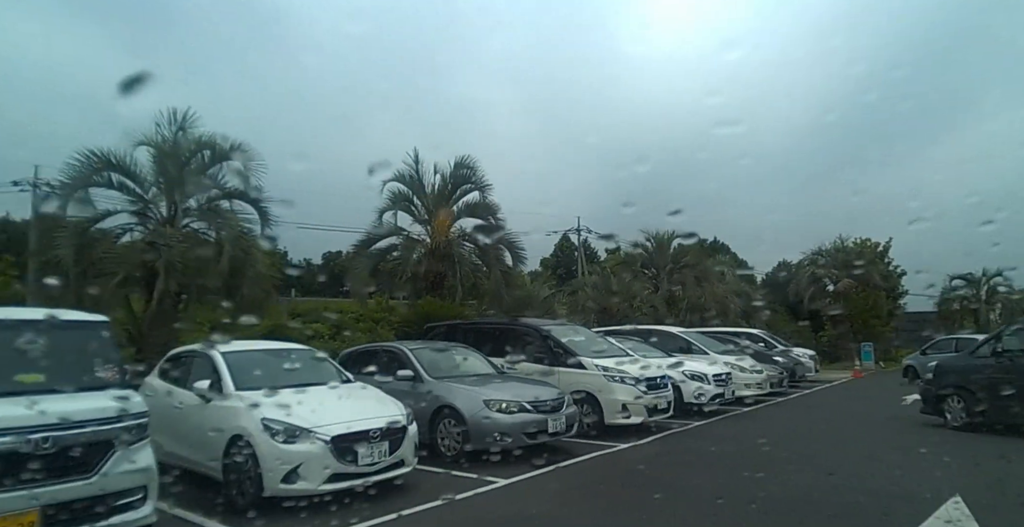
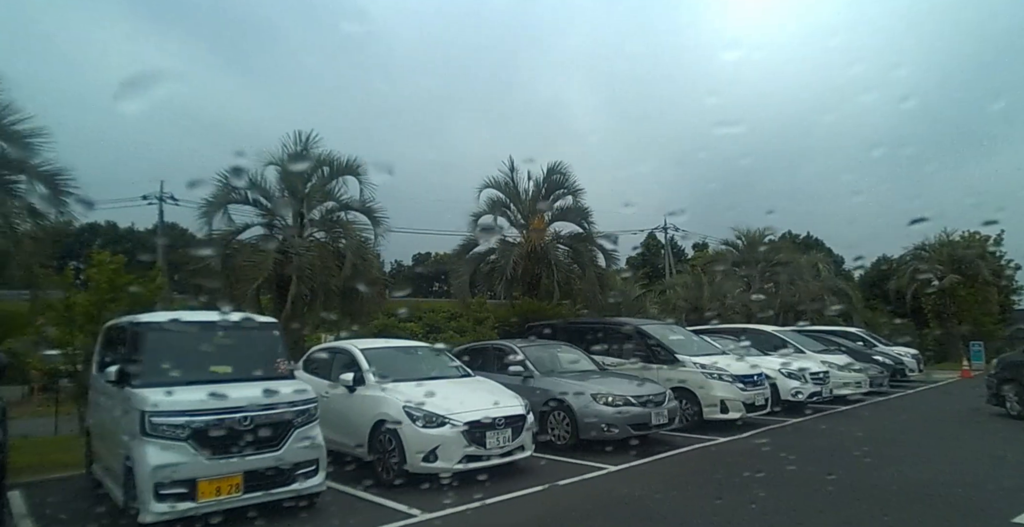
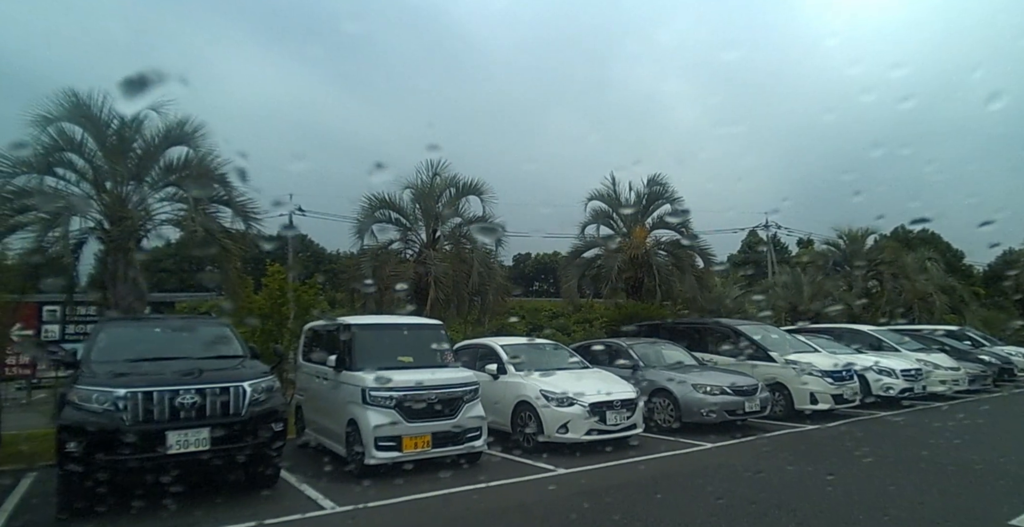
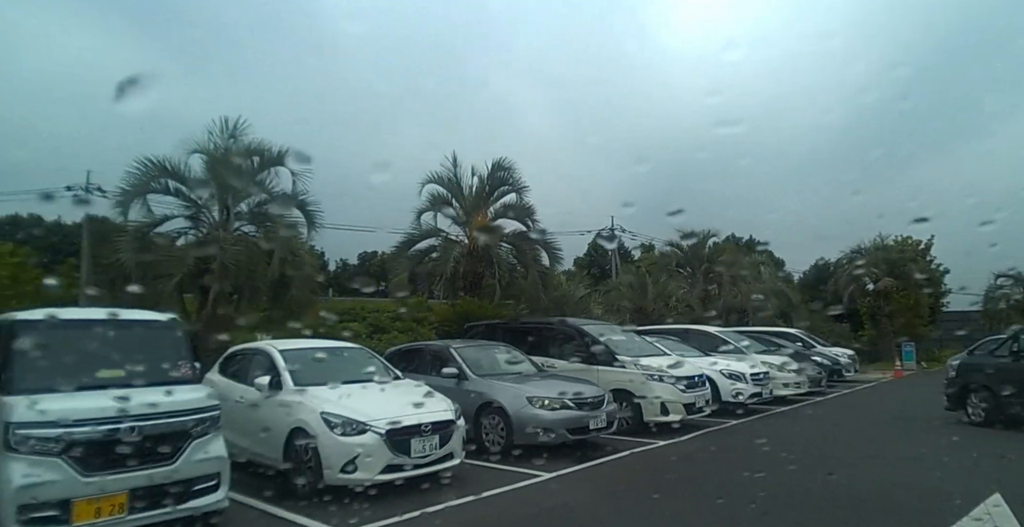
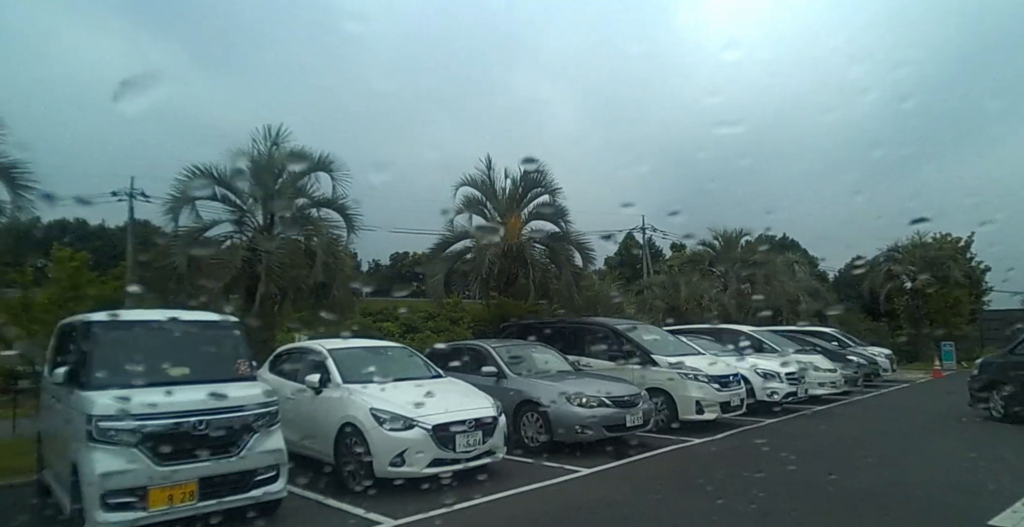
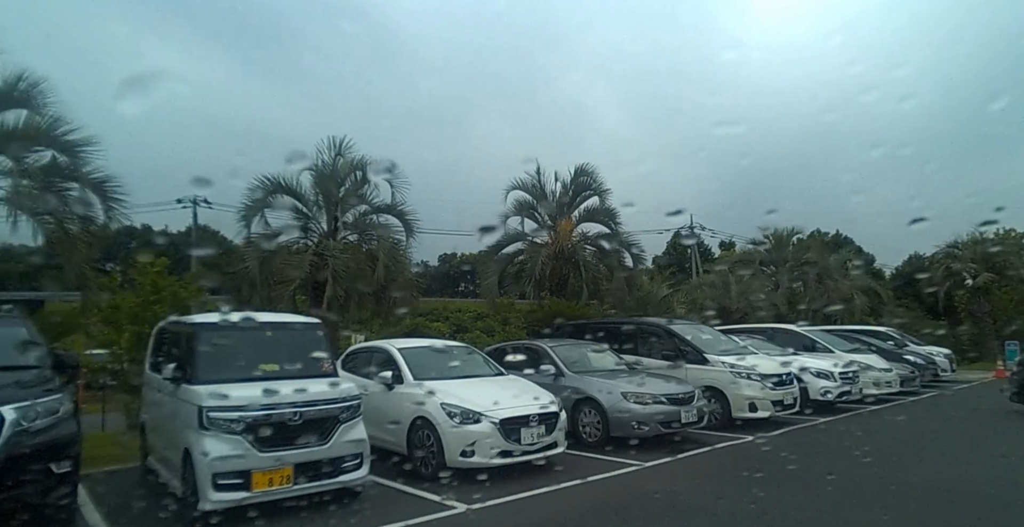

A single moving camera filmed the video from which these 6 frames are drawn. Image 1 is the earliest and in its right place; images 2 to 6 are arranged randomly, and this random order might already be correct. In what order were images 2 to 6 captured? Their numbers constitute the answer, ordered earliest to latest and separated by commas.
4, 5, 2, 6, 3
